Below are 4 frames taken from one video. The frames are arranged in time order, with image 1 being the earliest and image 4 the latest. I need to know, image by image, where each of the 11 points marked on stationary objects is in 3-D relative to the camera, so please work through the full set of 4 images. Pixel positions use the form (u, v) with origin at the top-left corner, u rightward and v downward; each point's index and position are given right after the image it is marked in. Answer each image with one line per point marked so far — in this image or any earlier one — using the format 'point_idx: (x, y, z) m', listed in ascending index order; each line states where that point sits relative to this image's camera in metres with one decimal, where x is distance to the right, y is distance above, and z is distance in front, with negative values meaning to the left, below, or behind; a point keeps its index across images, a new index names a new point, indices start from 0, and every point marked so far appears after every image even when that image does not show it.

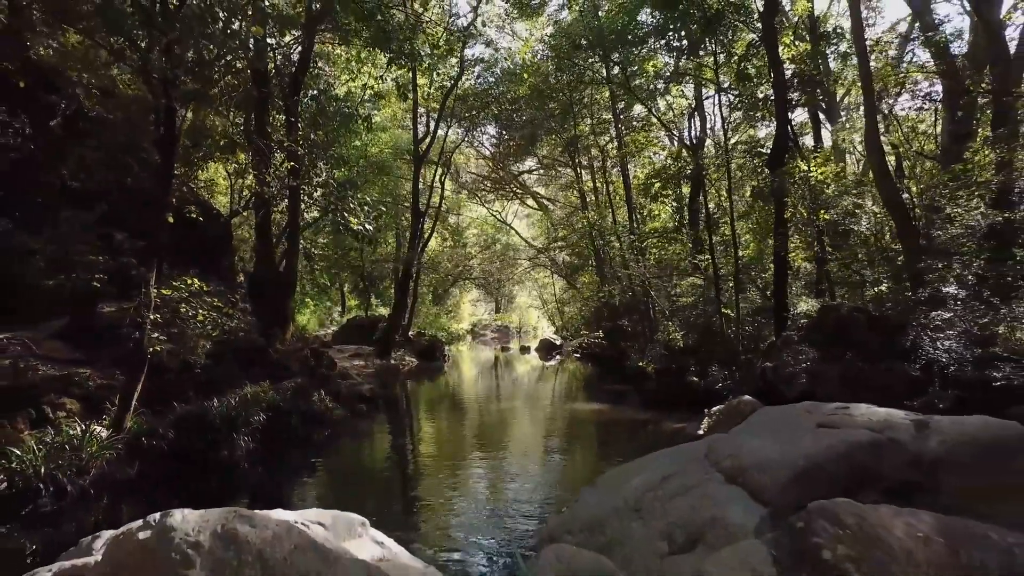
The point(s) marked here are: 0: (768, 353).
0: (+4.9, -1.3, +12.2) m
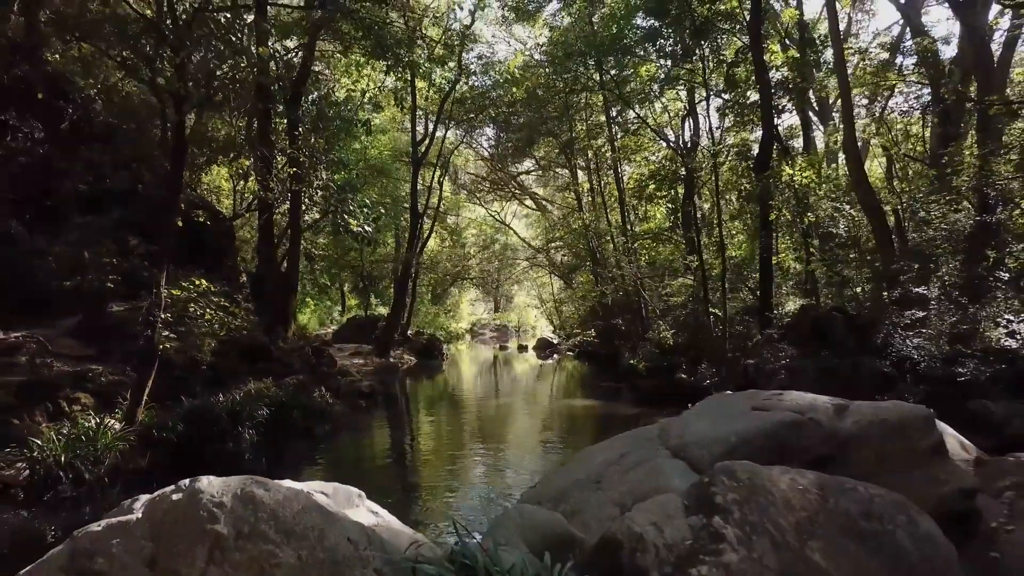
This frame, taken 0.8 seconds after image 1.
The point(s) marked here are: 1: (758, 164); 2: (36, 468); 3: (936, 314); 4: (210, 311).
0: (+4.7, -1.3, +12.6) m
1: (+5.5, +2.7, +14.2) m
2: (-5.3, -2.0, +7.1) m
3: (+6.5, -0.4, +9.7) m
4: (-4.2, -0.3, +8.9) m
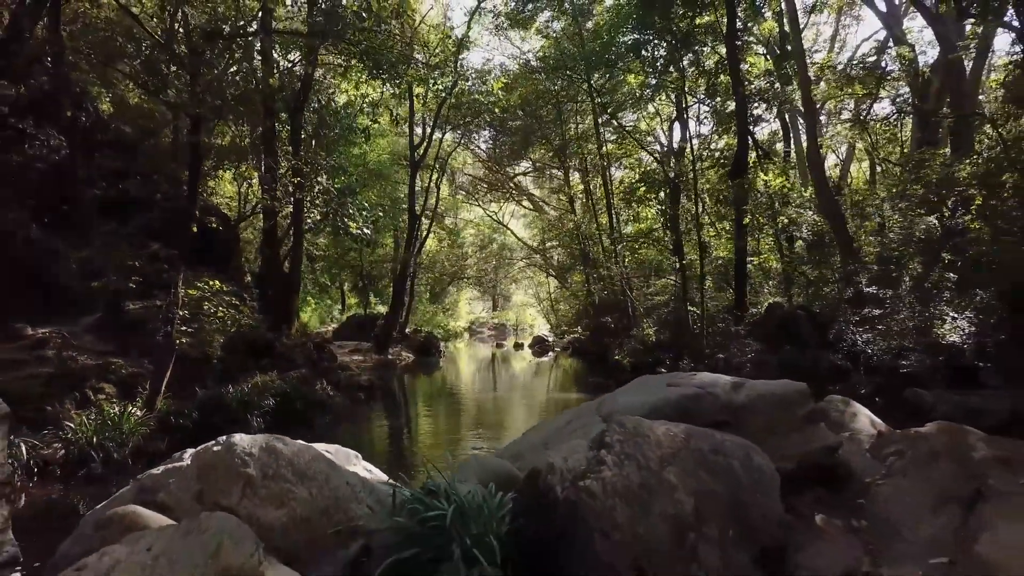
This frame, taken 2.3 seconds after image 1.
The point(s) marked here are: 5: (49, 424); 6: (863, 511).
0: (+4.5, -1.3, +13.5) m
1: (+5.2, +2.8, +15.0) m
2: (-5.5, -2.0, +8.0) m
3: (+6.2, -0.4, +10.6) m
4: (-4.5, -0.3, +9.8) m
5: (-6.2, -1.8, +8.5) m
6: (+2.6, -1.7, +4.8) m
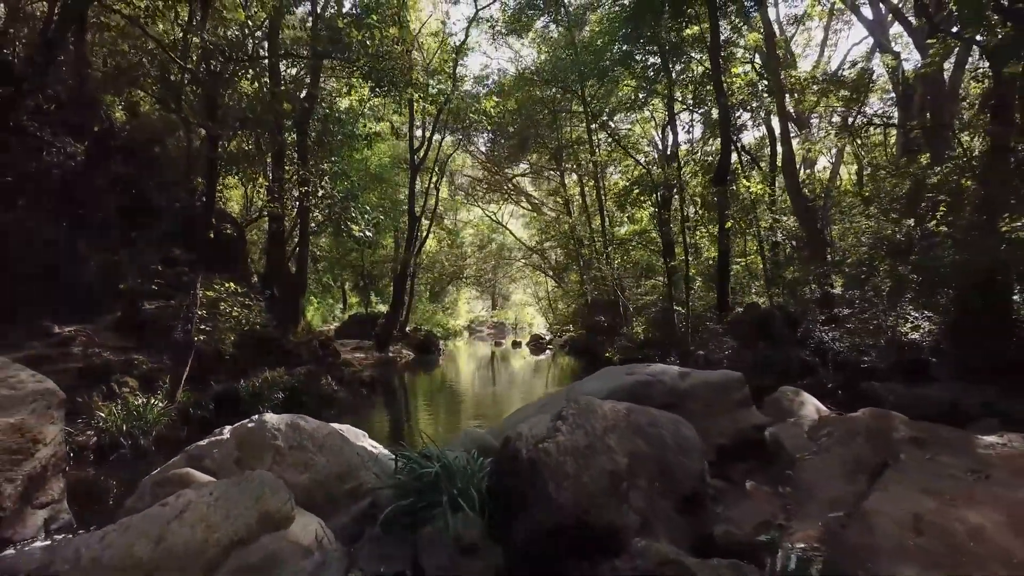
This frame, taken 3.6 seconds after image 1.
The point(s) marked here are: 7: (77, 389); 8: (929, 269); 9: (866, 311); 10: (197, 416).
0: (+4.4, -1.3, +14.3) m
1: (+5.1, +2.7, +15.8) m
2: (-5.7, -2.0, +8.8) m
3: (+6.1, -0.4, +11.4) m
4: (-4.6, -0.3, +10.6) m
5: (-6.3, -1.8, +9.3) m
6: (+2.5, -1.7, +5.6) m
7: (-6.7, -1.6, +9.8) m
8: (+6.6, +0.3, +10.0) m
9: (+6.2, -0.4, +11.2) m
10: (-5.2, -2.1, +10.4) m
